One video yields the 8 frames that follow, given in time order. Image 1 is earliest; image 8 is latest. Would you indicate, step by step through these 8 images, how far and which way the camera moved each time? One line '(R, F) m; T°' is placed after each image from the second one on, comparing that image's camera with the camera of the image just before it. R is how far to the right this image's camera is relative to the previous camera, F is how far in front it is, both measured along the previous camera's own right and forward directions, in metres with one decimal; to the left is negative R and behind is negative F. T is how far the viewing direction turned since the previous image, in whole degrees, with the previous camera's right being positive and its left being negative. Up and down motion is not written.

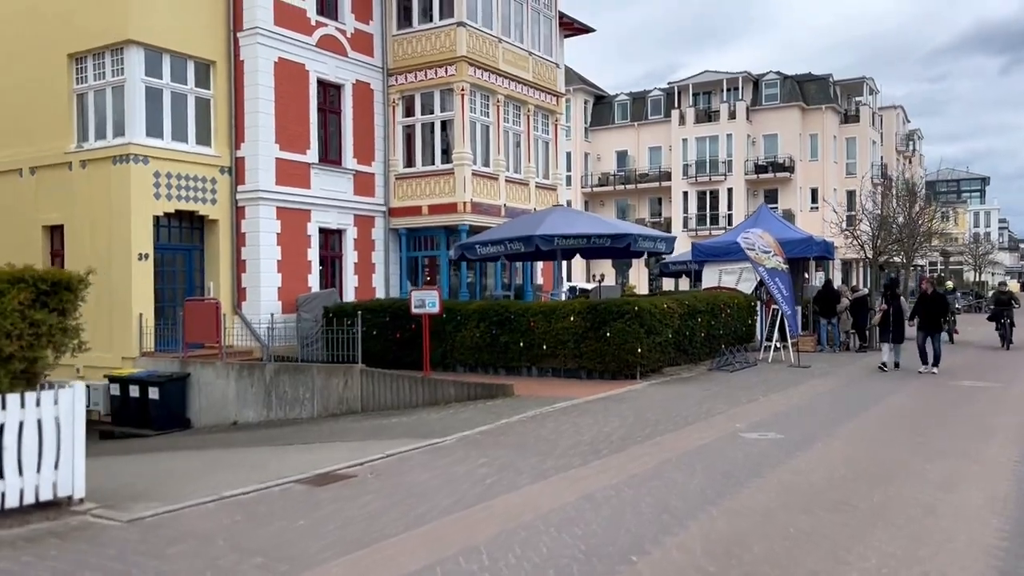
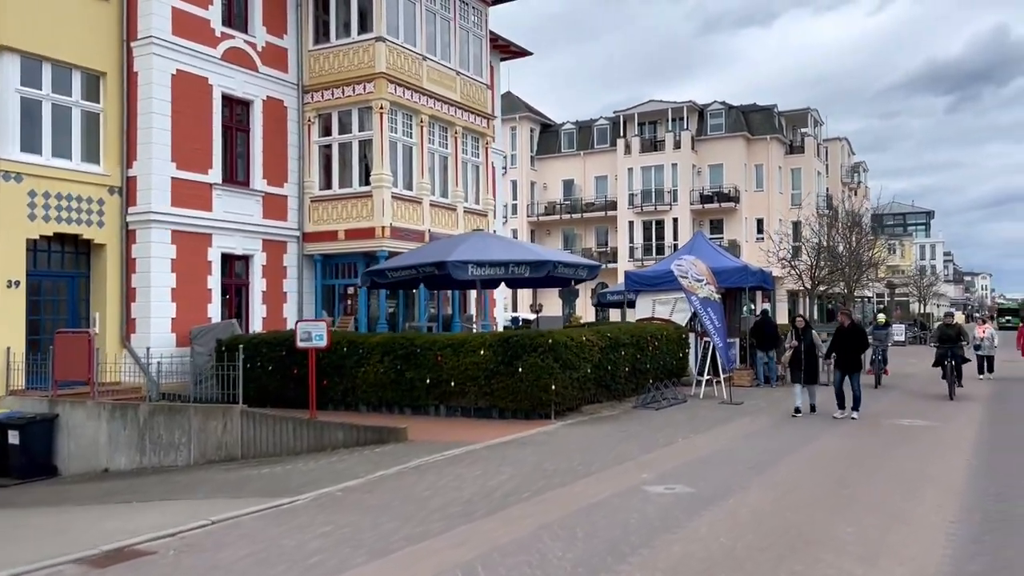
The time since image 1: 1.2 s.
(+0.9, +1.4) m; +3°
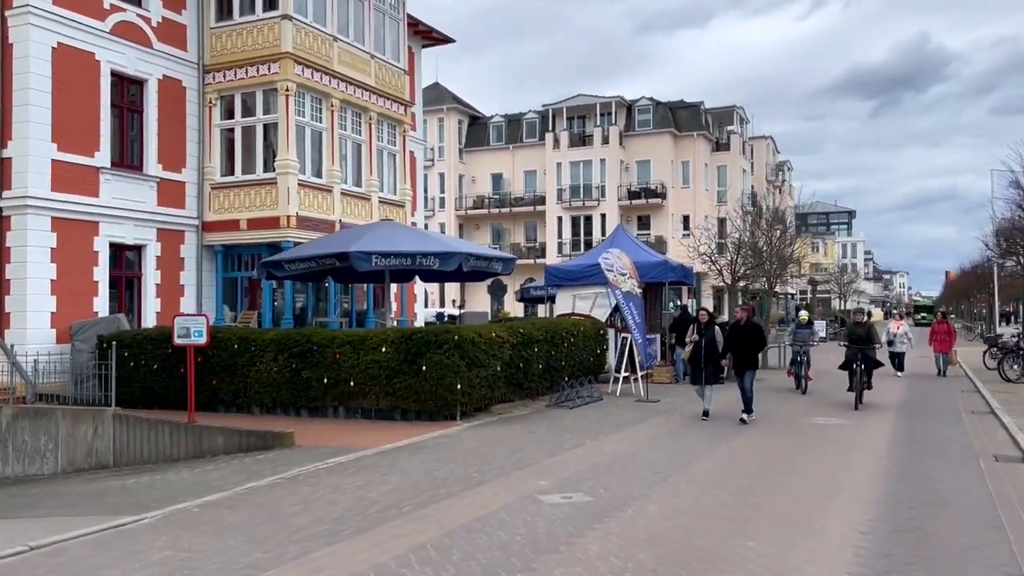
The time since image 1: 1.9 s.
(+0.5, +0.8) m; +4°
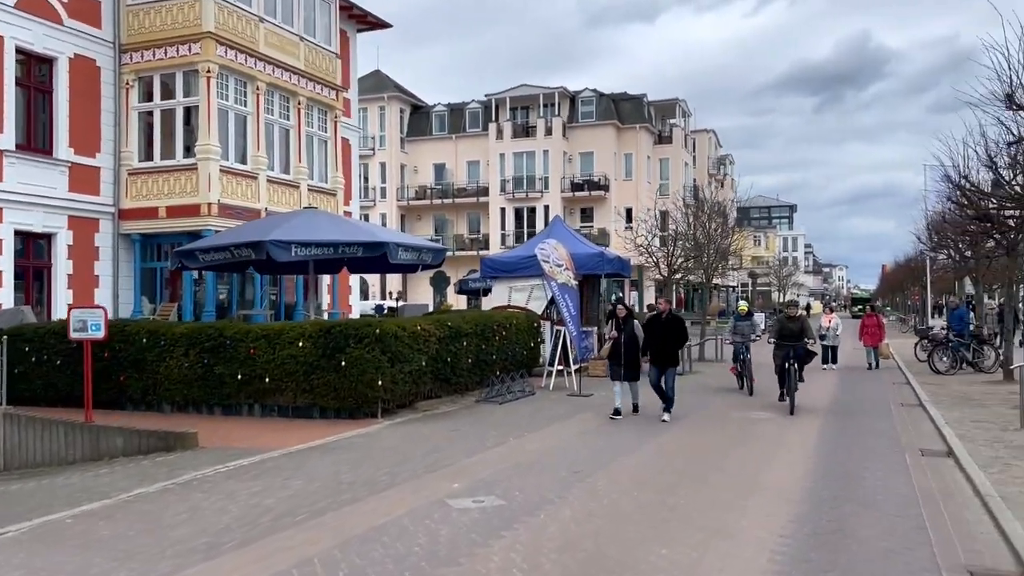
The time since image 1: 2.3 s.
(+0.4, +0.5) m; +3°
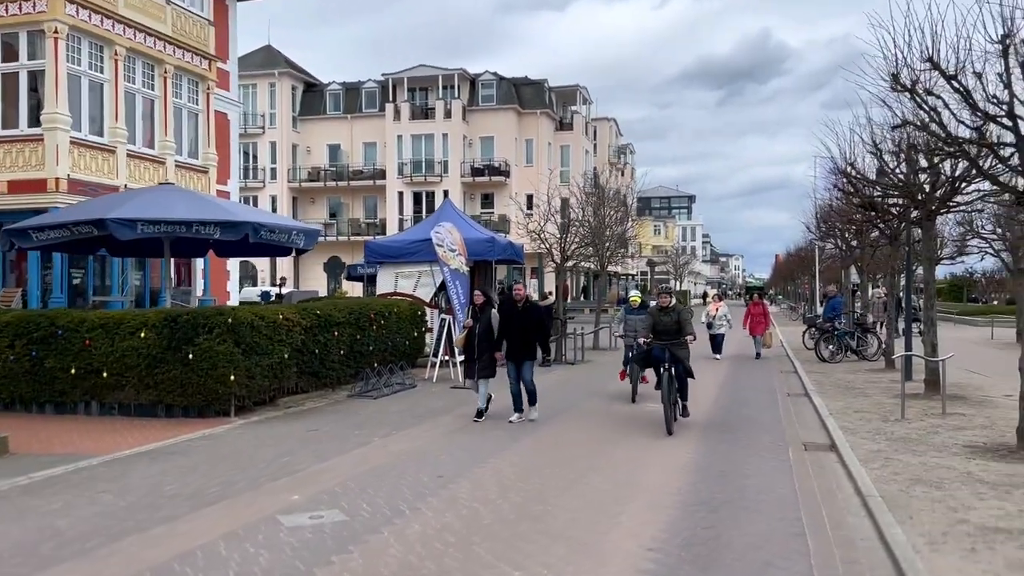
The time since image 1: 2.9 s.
(+0.5, +0.9) m; +6°
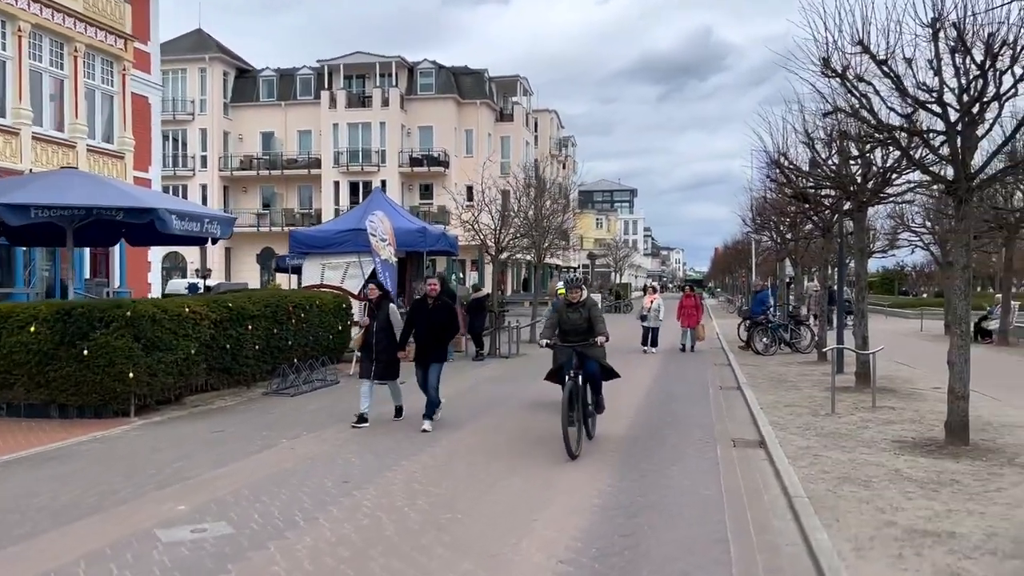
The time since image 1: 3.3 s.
(+0.3, +0.5) m; +4°
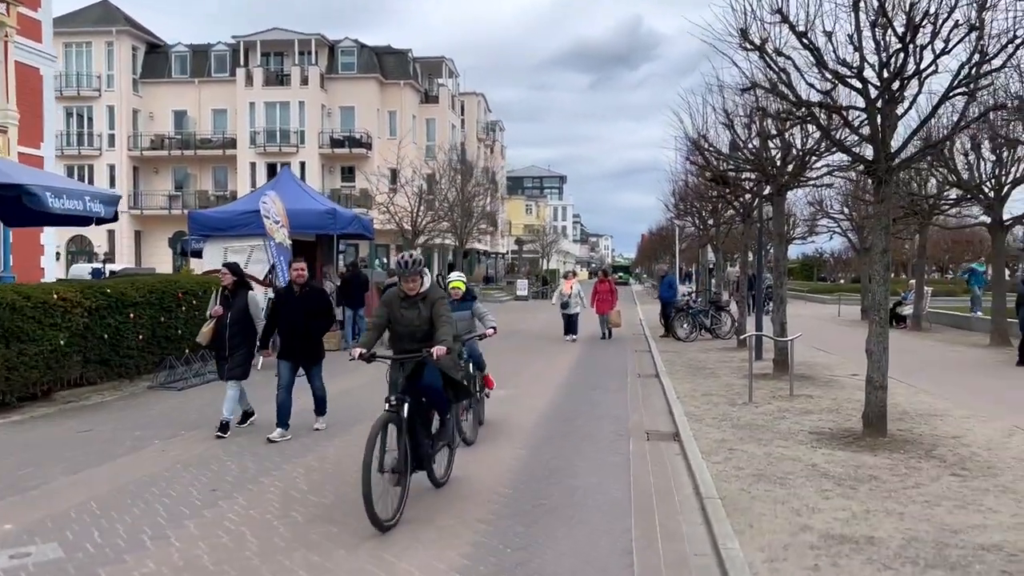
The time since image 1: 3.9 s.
(+0.3, +0.7) m; +5°
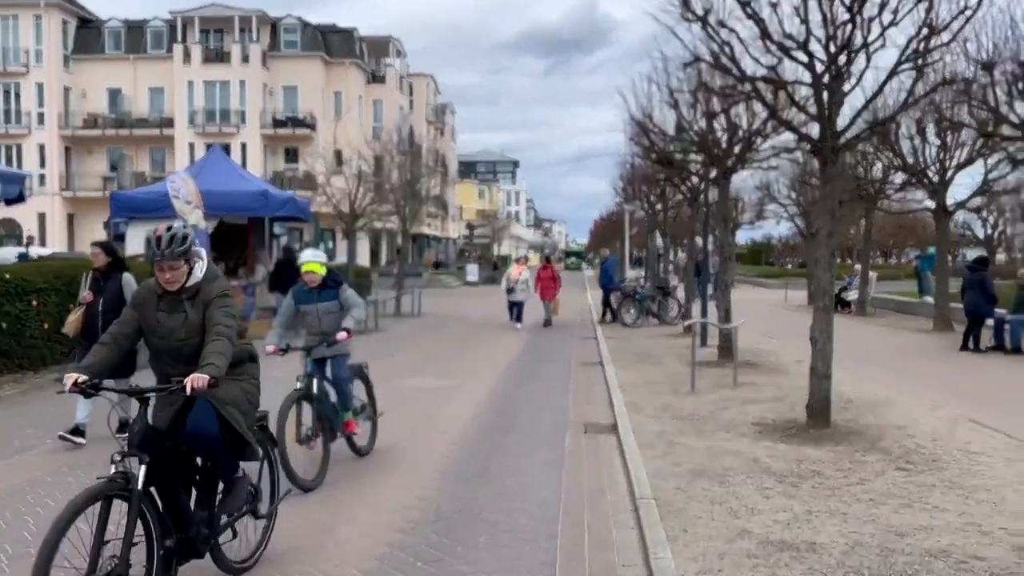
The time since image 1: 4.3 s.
(+0.3, +0.6) m; +3°
